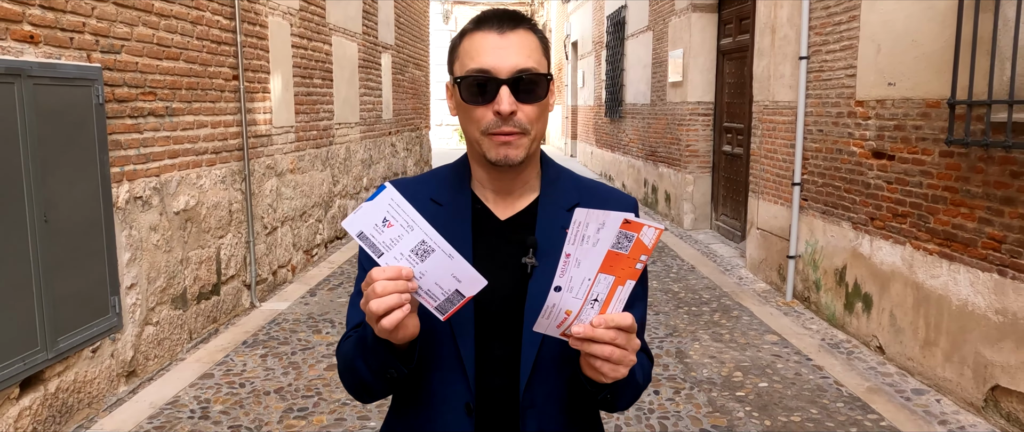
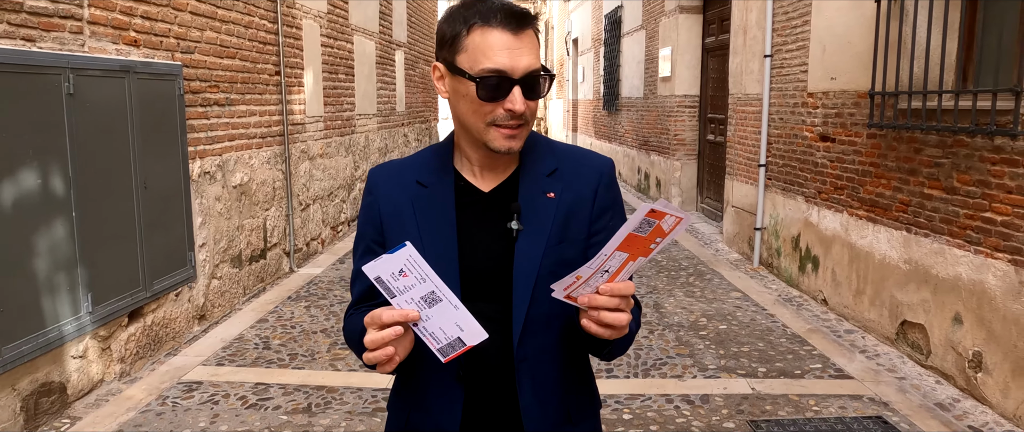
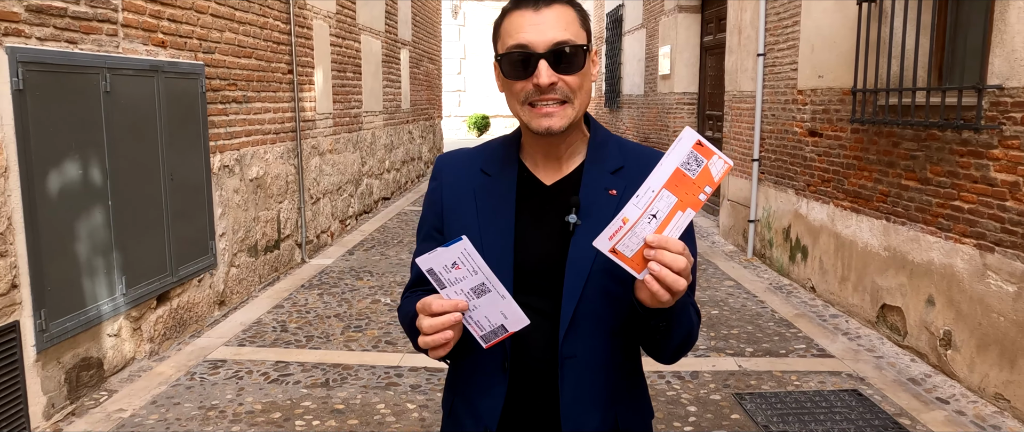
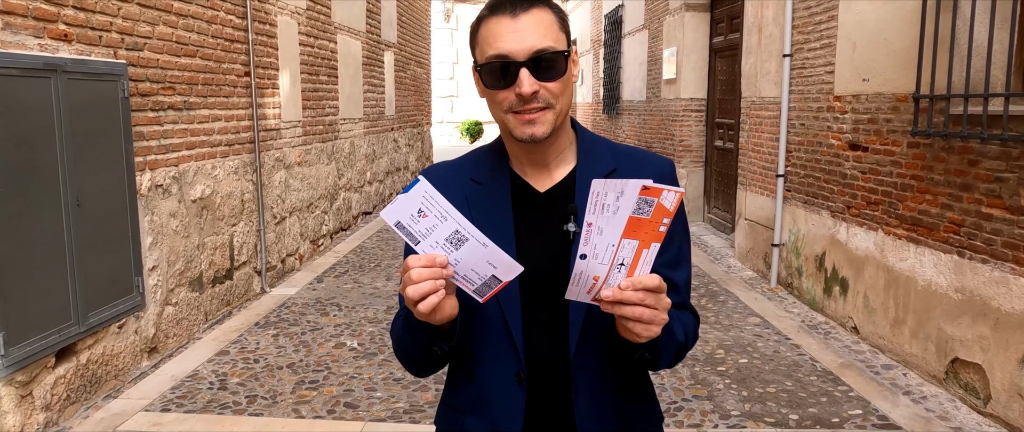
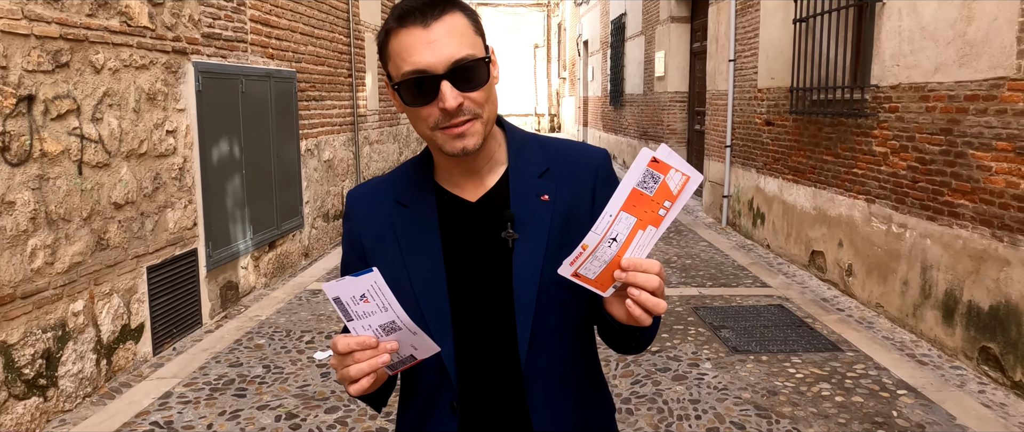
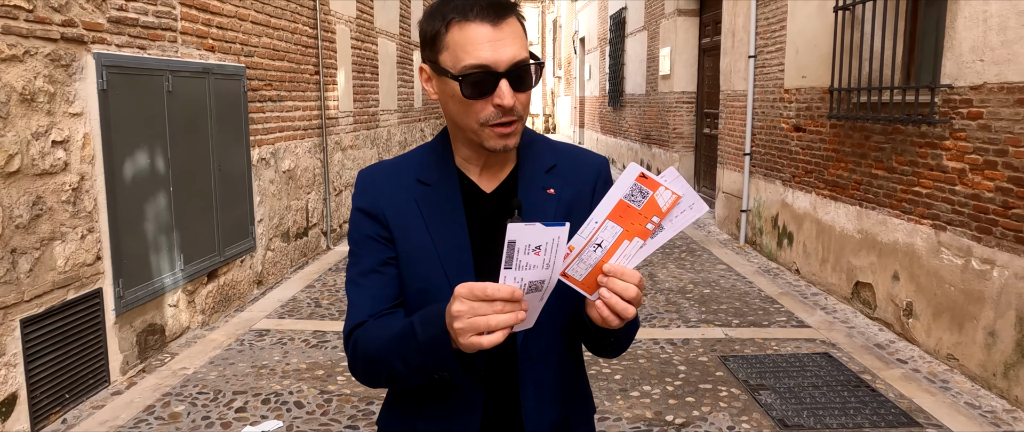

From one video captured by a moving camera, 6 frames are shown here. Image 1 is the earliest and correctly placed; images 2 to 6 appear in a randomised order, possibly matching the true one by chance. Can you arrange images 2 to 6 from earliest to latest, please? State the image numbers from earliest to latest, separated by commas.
4, 2, 3, 6, 5
